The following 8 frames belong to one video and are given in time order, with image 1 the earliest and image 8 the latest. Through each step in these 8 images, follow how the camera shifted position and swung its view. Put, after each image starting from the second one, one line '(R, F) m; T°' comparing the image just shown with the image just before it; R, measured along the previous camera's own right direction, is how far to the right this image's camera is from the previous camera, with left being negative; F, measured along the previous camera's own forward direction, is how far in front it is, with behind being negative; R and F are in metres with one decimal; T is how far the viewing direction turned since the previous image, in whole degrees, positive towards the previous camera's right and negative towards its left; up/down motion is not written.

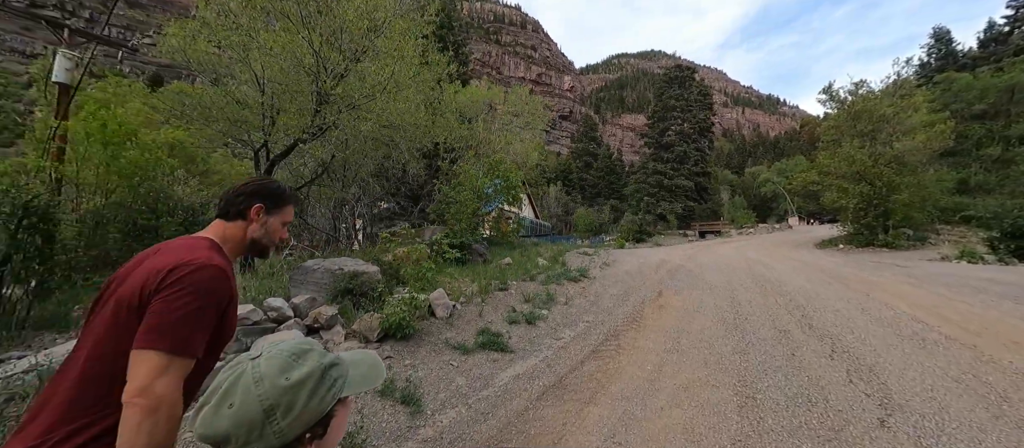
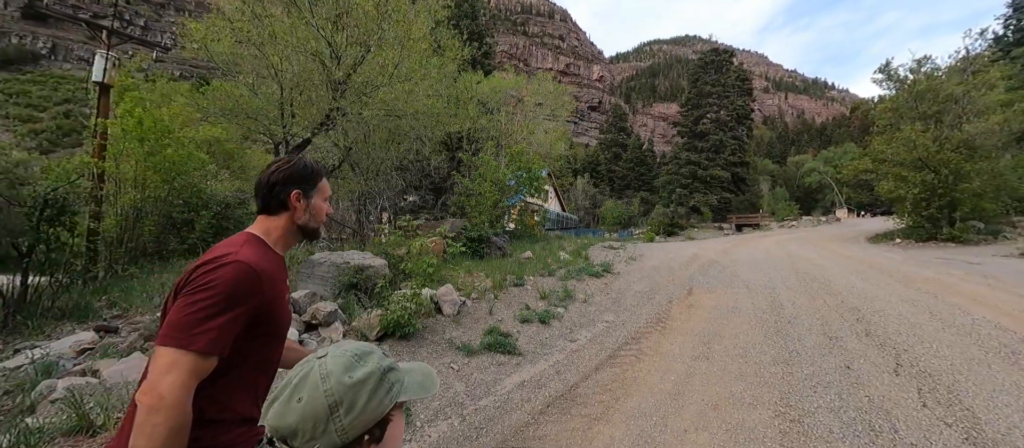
(+0.2, +0.3) m; -4°
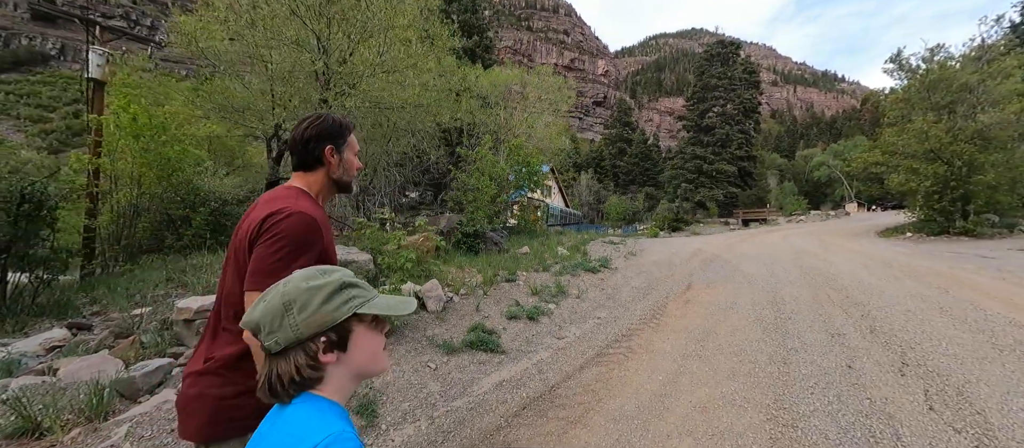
(+0.2, +0.2) m; -1°
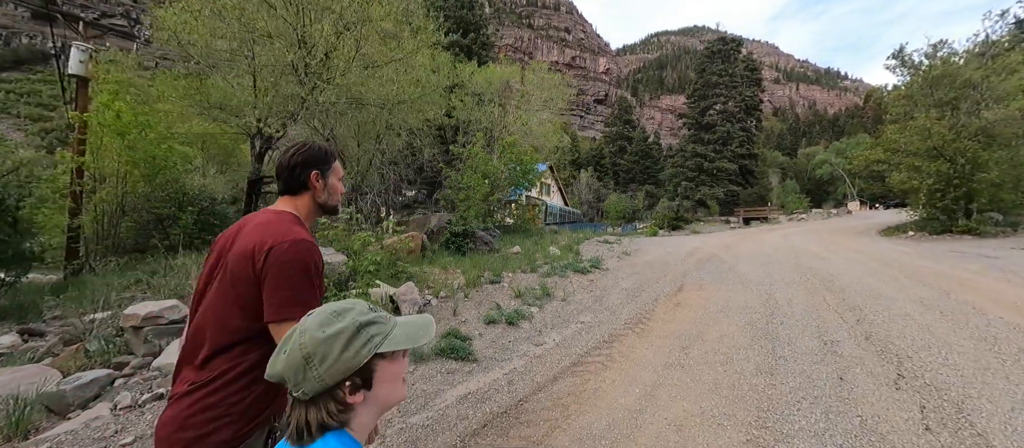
(+0.3, +0.2) m; 0°
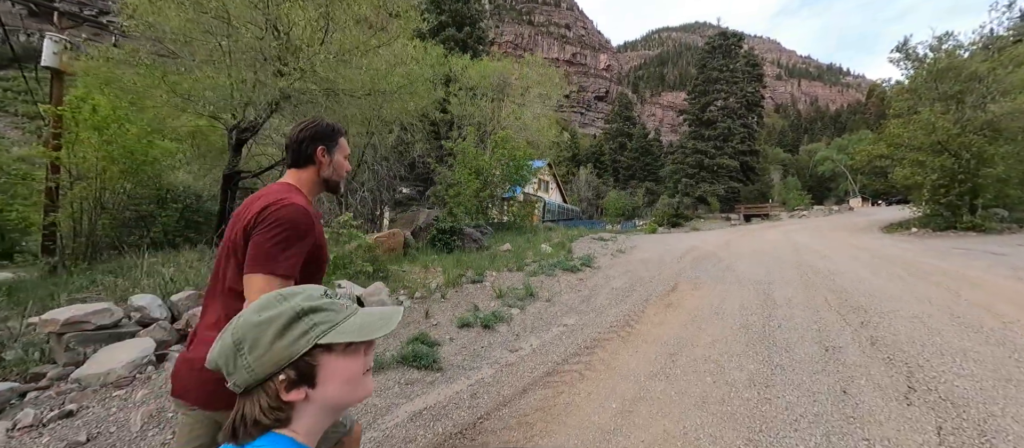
(+0.3, +0.3) m; 0°
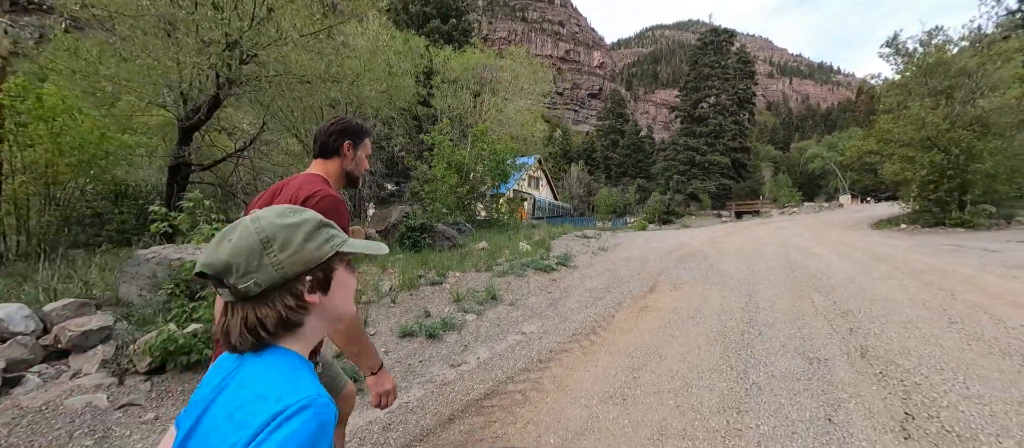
(+0.4, +0.4) m; +1°
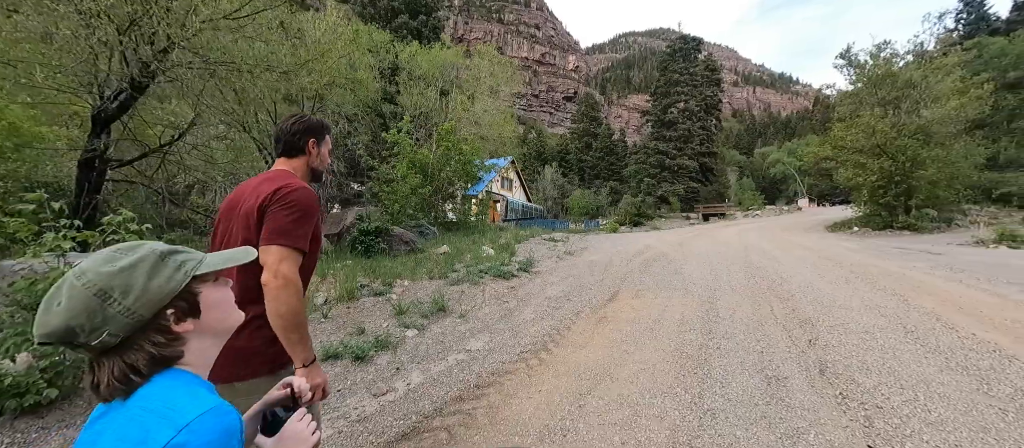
(+0.3, +0.3) m; +4°
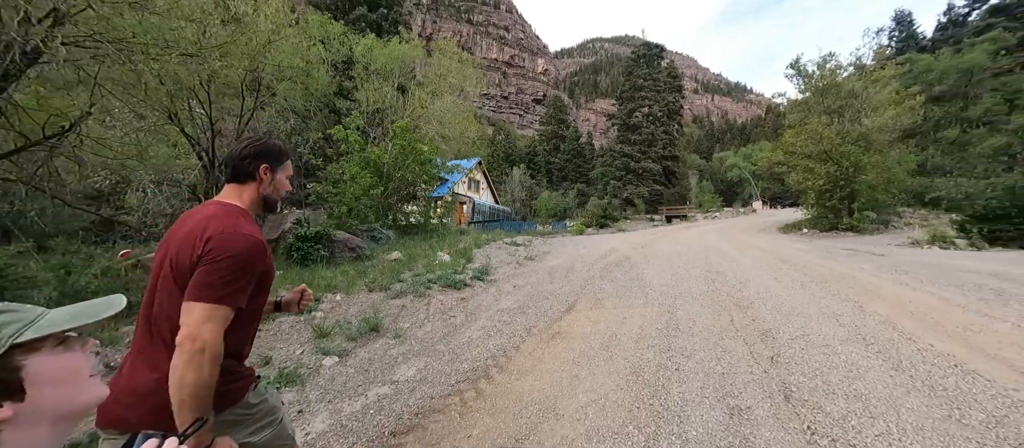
(+0.3, +0.4) m; +5°
